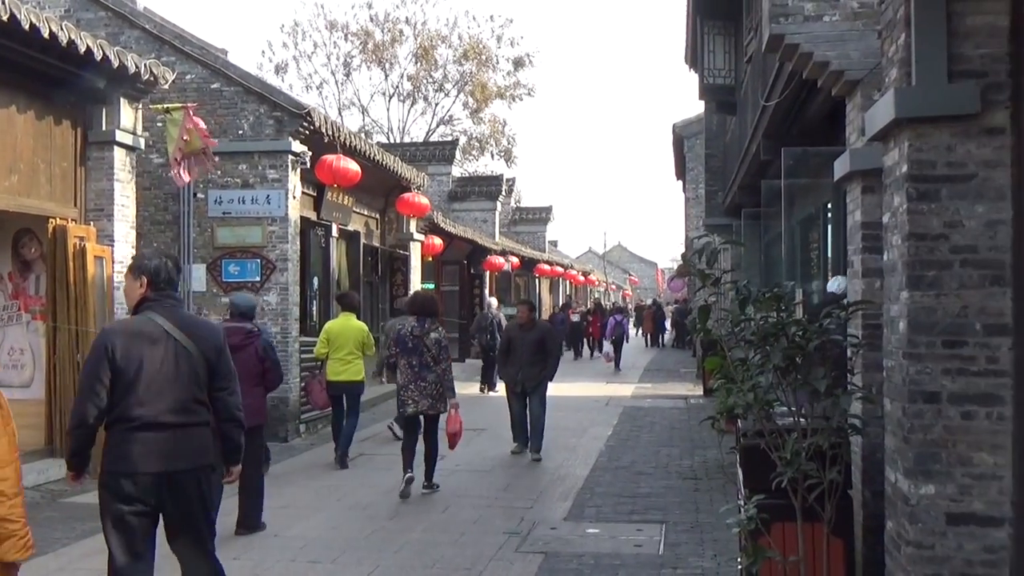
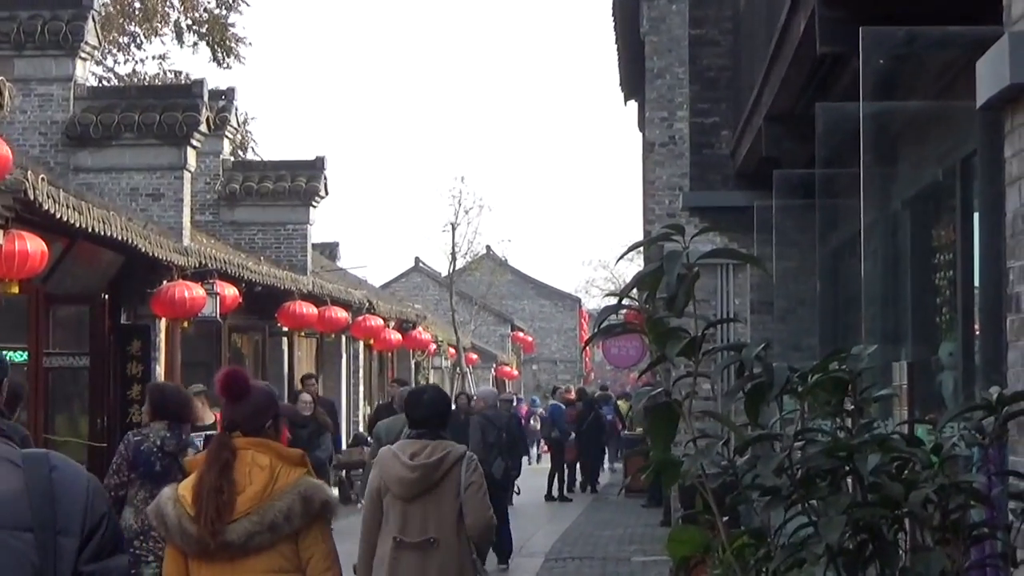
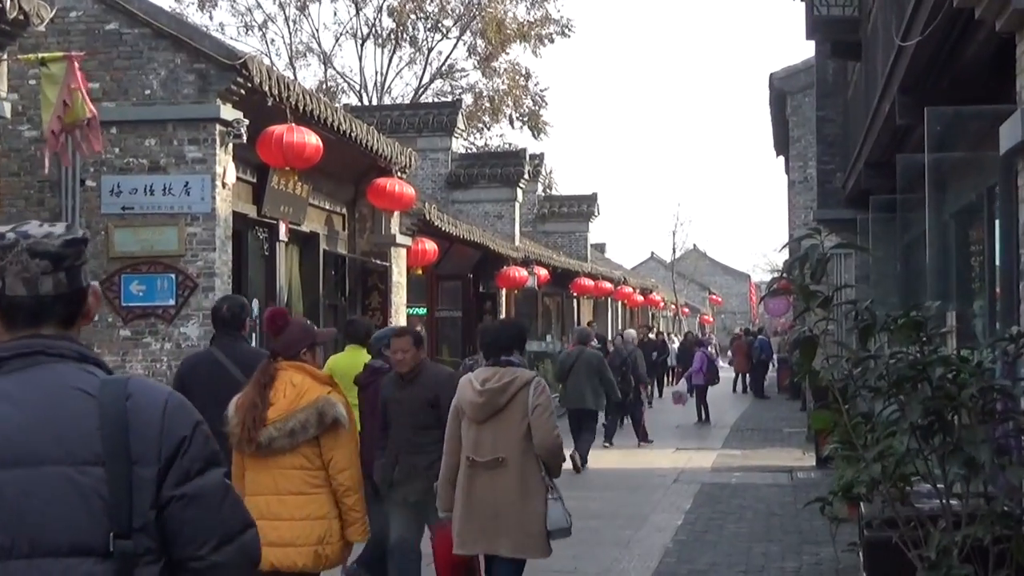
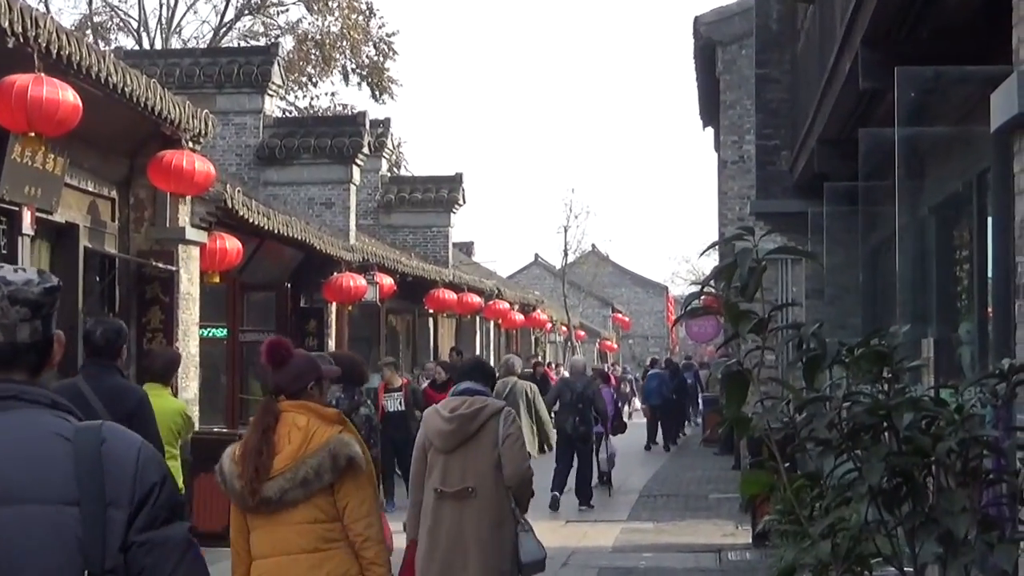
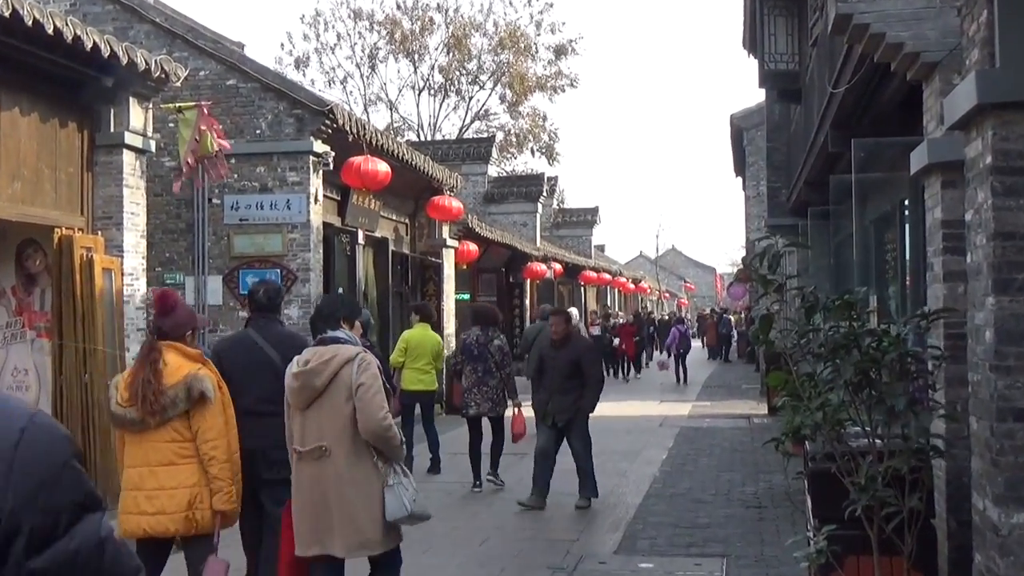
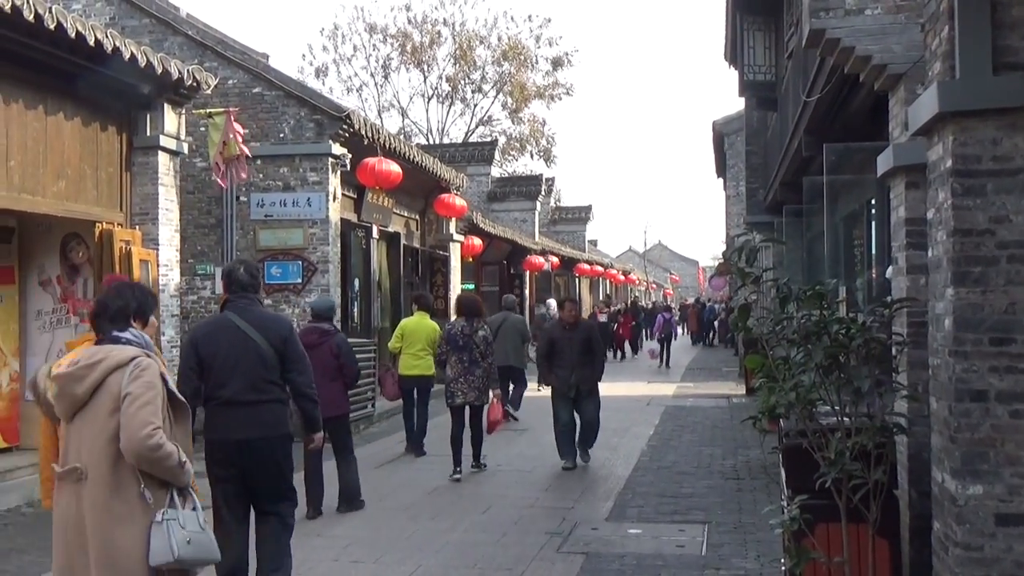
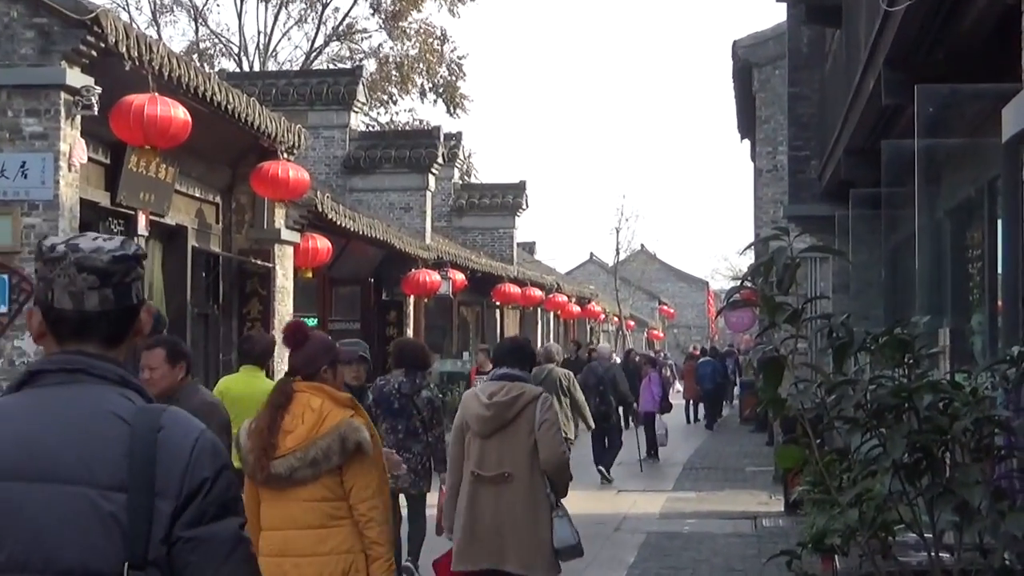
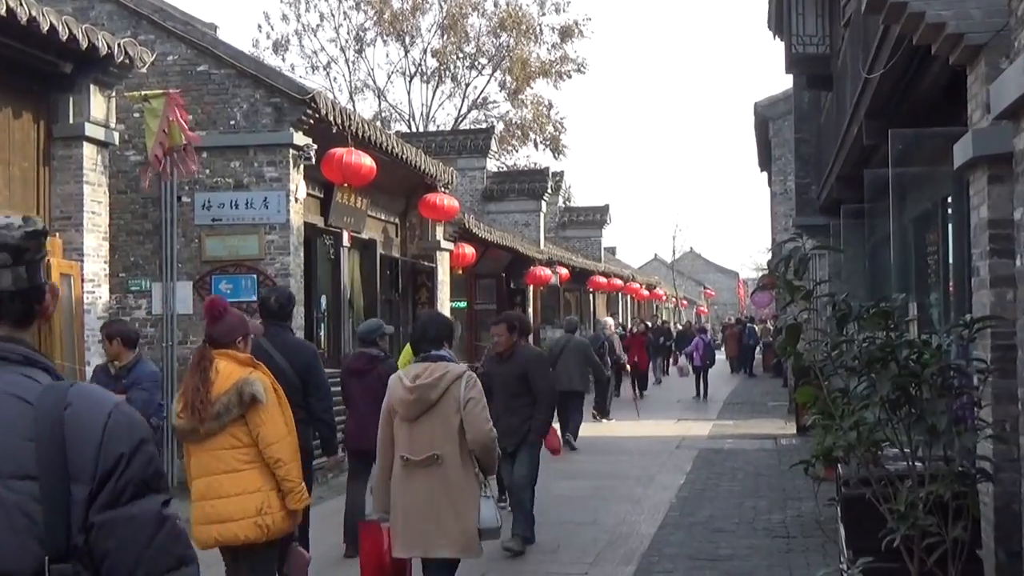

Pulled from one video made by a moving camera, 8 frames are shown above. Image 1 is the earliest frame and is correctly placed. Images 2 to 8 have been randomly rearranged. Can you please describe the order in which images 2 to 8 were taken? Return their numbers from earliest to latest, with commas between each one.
6, 5, 8, 3, 7, 4, 2
